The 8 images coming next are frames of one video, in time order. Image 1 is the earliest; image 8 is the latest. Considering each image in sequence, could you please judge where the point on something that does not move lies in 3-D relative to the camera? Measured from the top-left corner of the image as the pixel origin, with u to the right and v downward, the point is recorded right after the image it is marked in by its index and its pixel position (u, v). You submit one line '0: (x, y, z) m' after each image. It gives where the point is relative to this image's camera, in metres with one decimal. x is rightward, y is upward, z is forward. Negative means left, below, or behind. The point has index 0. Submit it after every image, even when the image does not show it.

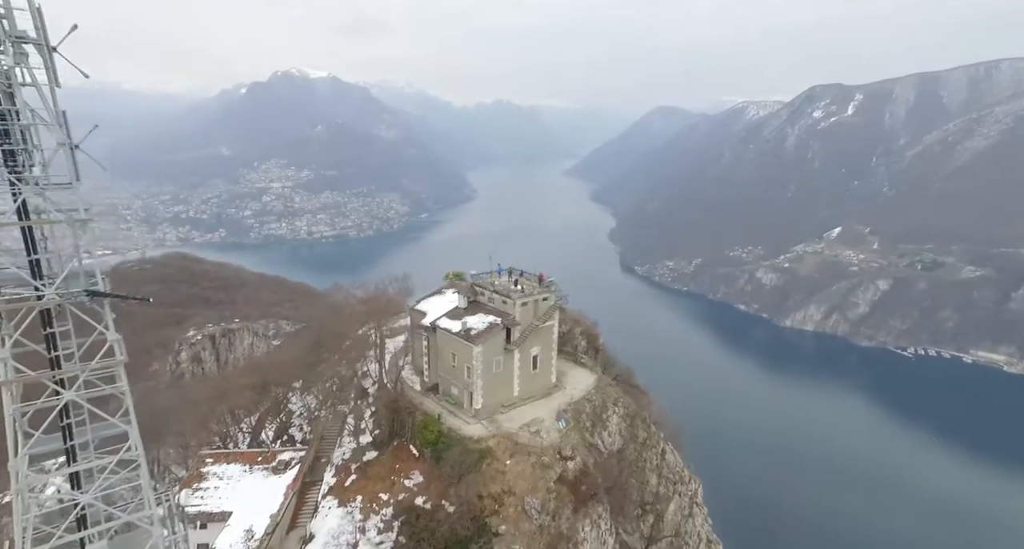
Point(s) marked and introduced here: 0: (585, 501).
0: (+2.5, -7.6, +17.8) m
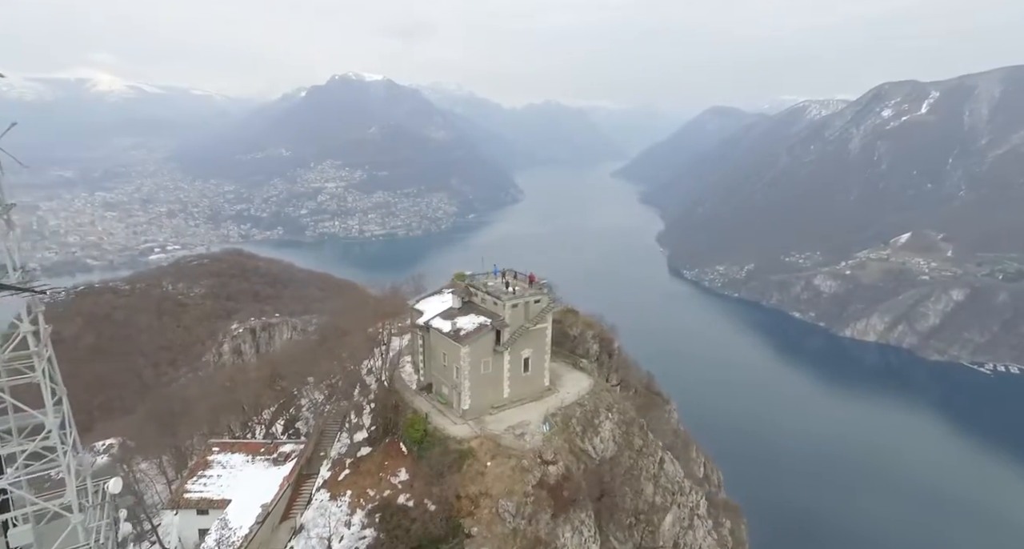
0: (+1.8, -7.7, +17.5) m
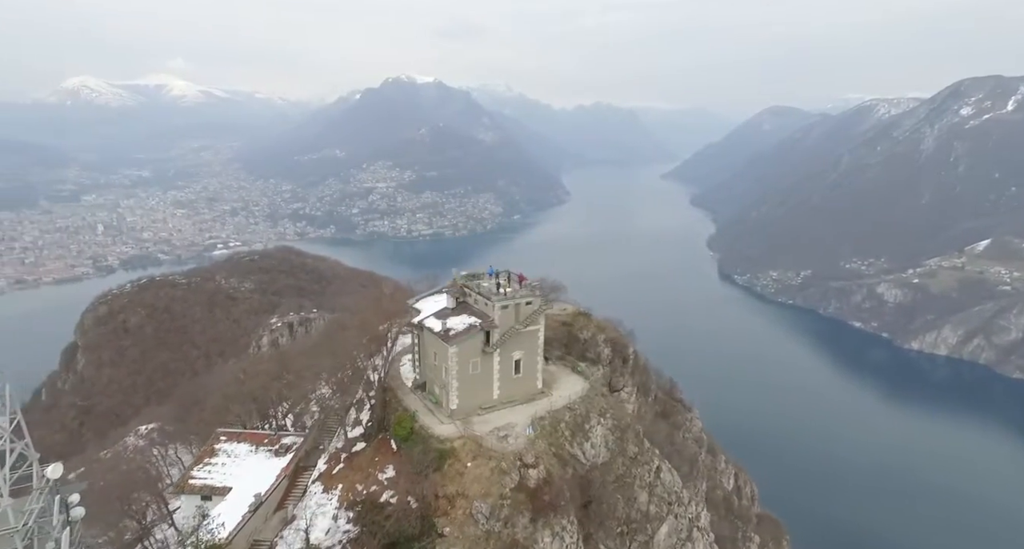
0: (+1.1, -7.8, +17.3) m
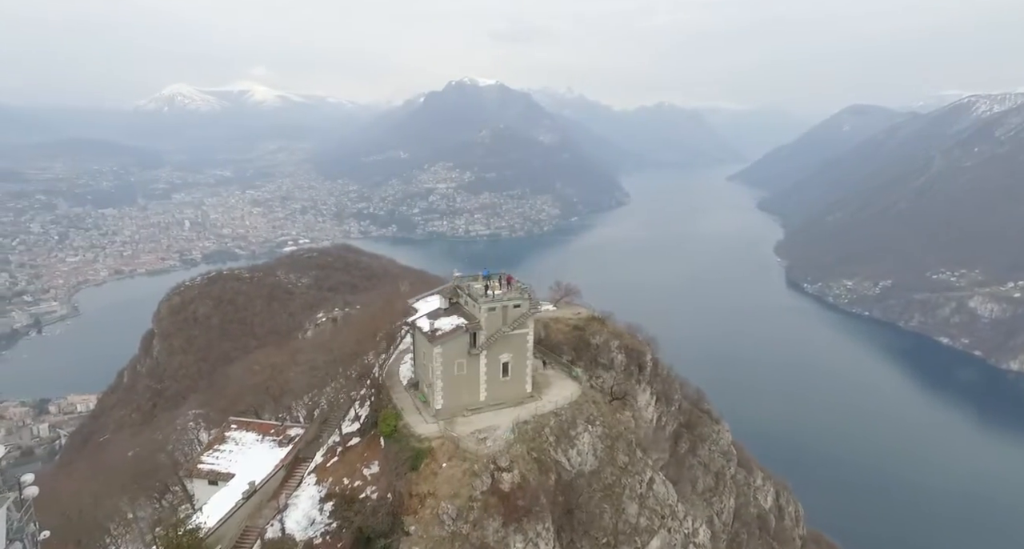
0: (+0.3, -7.9, +17.2) m
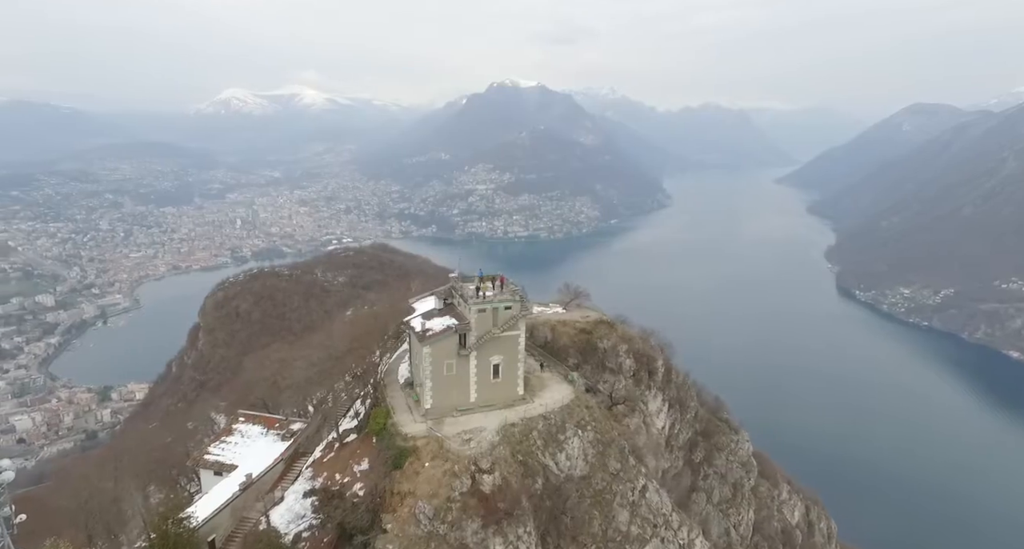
0: (-0.4, -7.9, +17.1) m
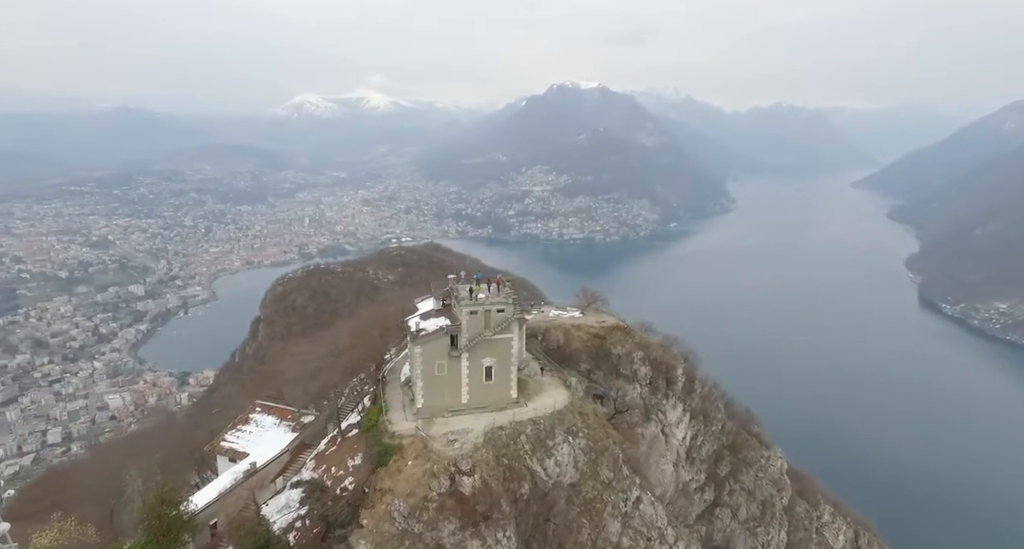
0: (-1.1, -8.0, +17.1) m
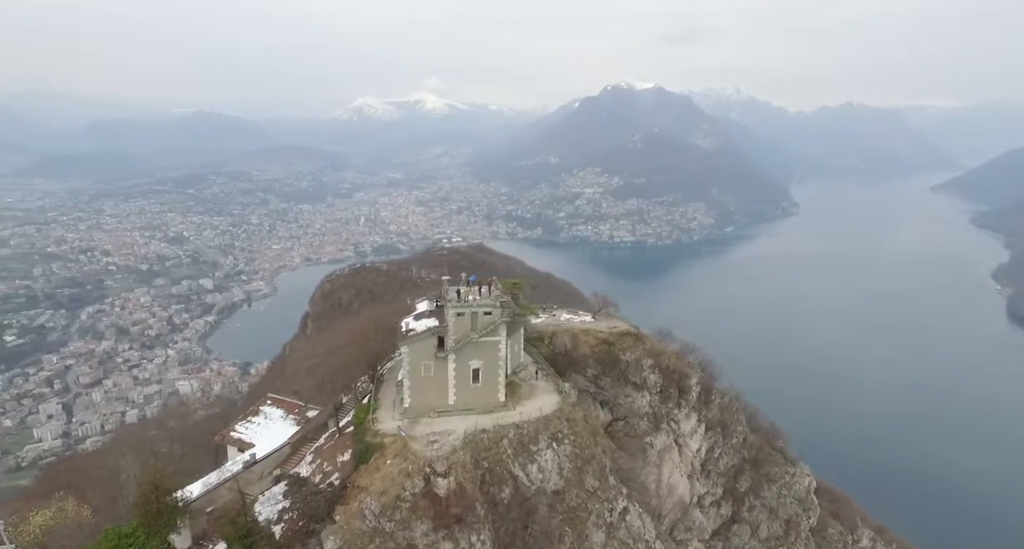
0: (-2.0, -8.1, +17.1) m
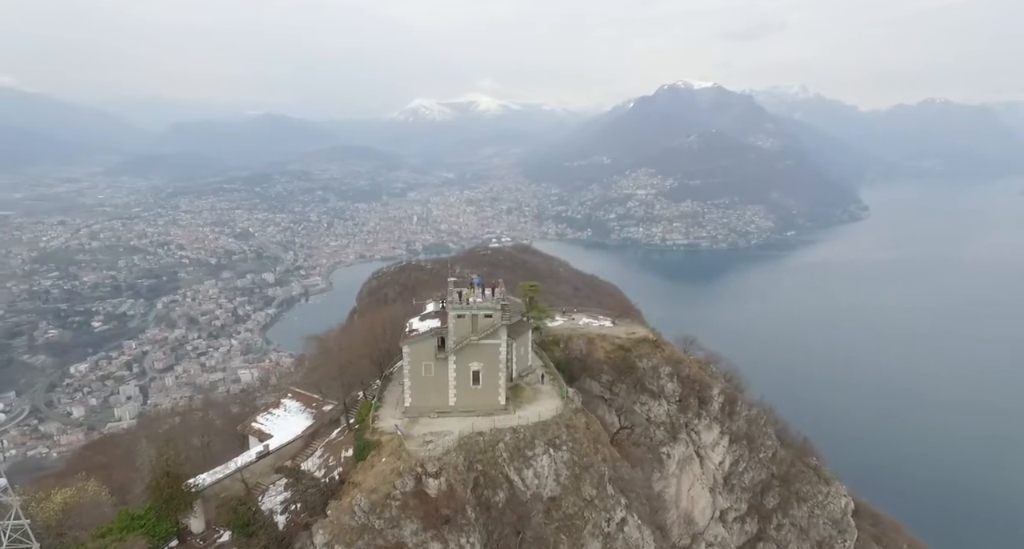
0: (-2.3, -8.1, +17.2) m
